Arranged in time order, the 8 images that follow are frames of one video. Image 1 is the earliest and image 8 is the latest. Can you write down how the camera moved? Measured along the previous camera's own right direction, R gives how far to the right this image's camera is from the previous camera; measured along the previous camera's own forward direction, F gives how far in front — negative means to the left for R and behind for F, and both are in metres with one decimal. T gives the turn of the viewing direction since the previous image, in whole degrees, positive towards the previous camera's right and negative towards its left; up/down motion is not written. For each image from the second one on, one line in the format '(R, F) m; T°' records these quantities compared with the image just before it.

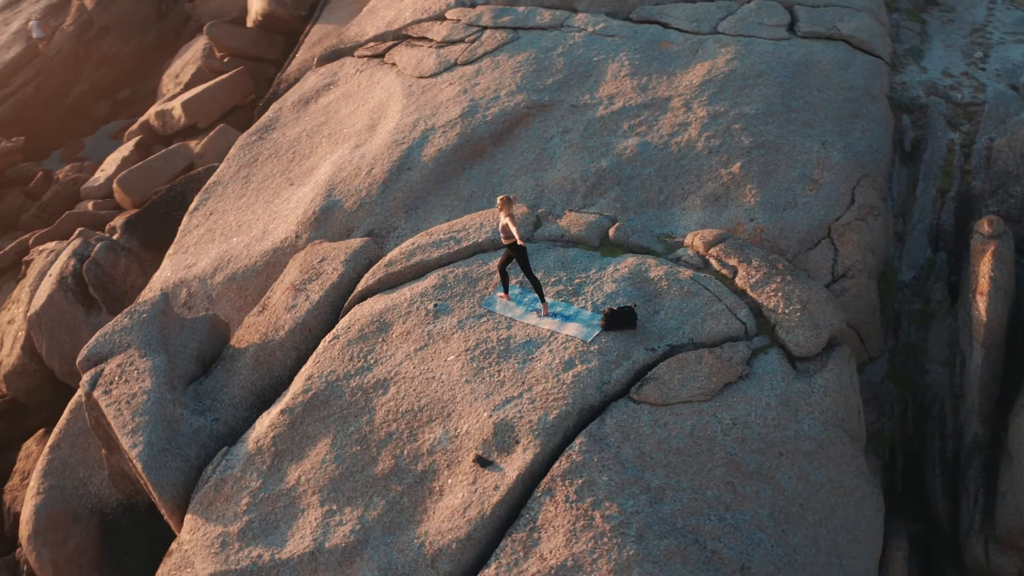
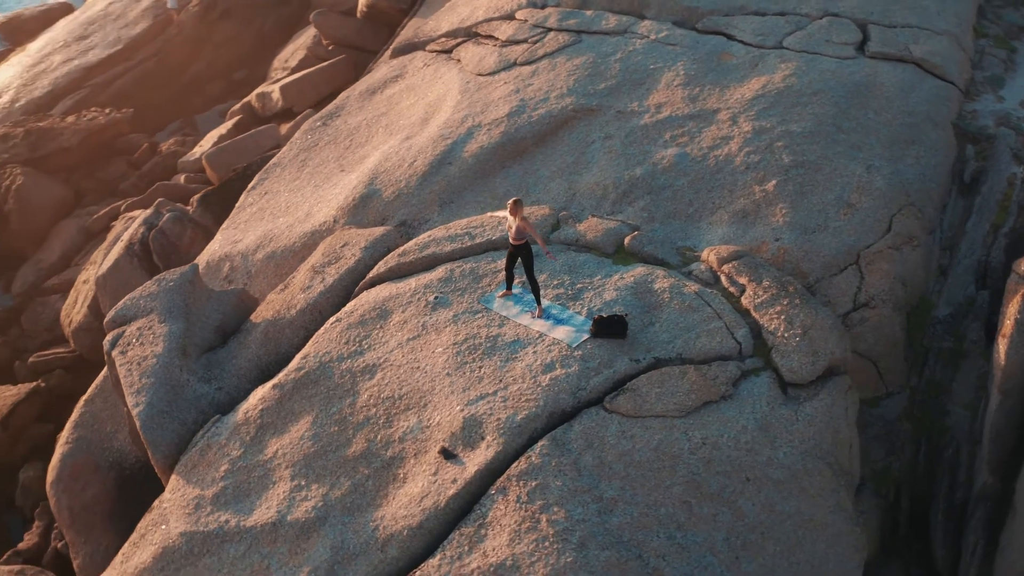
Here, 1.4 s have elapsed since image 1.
(+0.8, 0.0) m; -7°
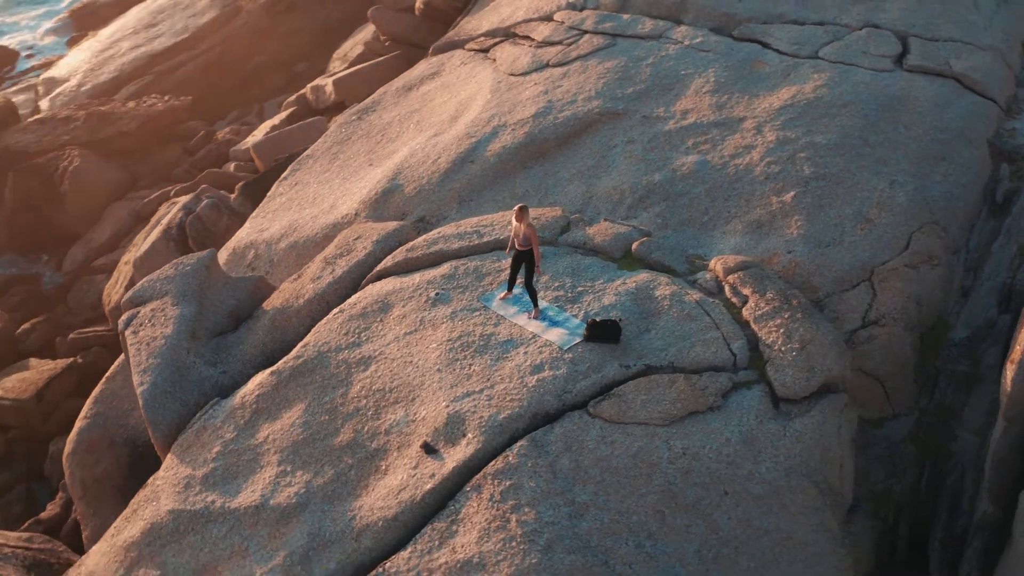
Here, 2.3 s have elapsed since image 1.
(+0.4, 0.0) m; -4°
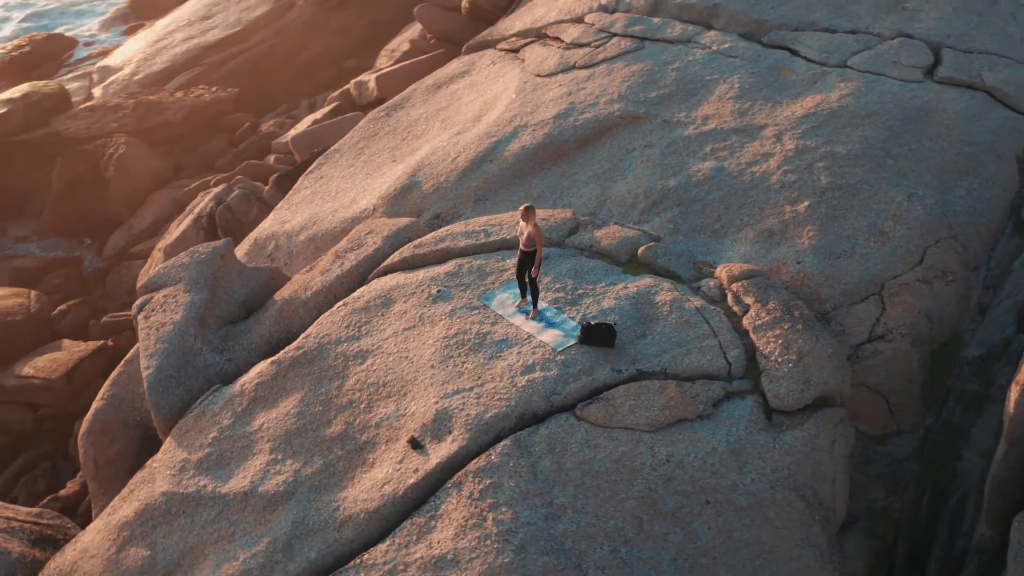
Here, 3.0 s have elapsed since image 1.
(+0.4, 0.0) m; -3°
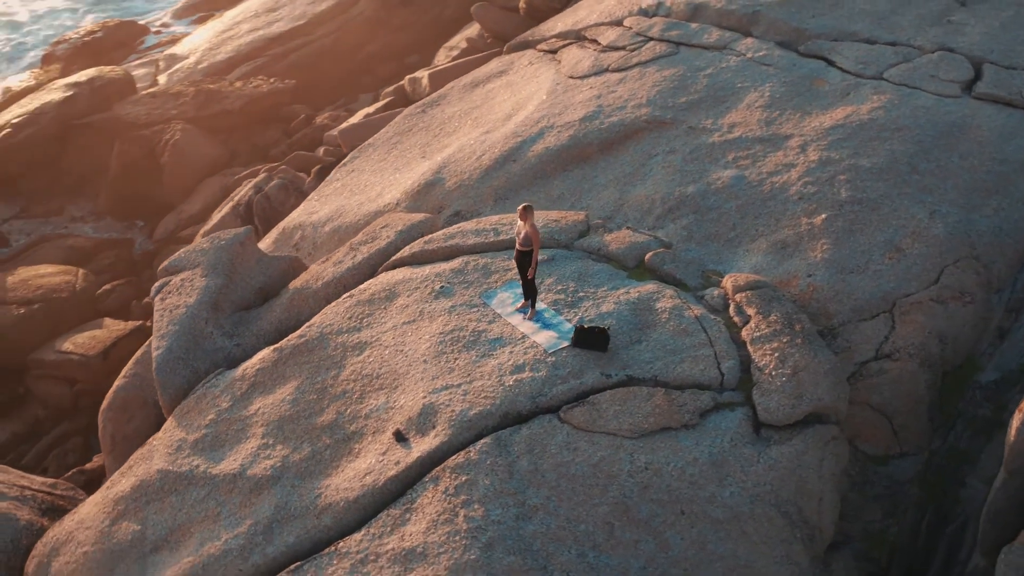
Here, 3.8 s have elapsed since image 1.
(+0.4, 0.0) m; -4°
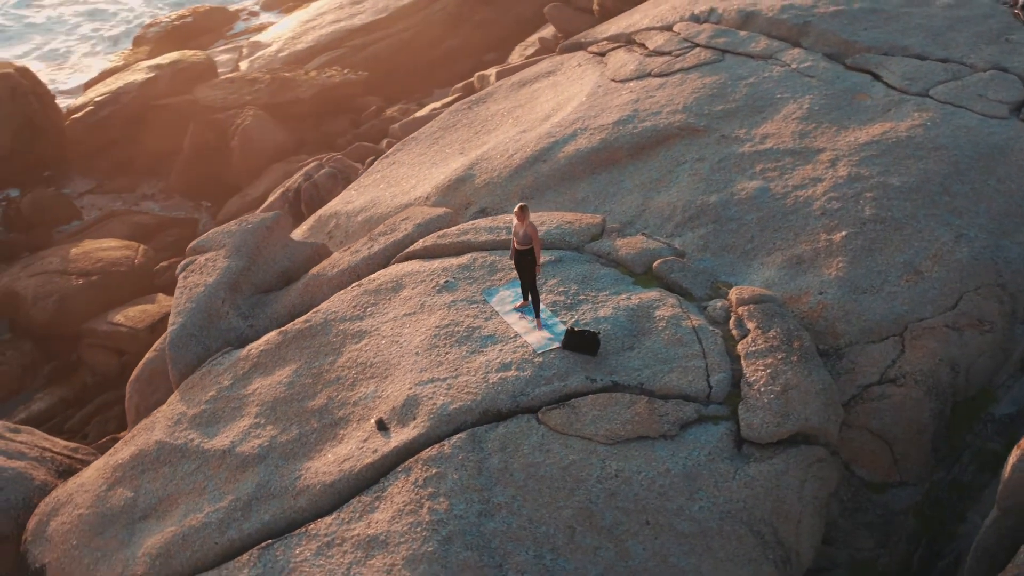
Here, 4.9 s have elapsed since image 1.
(+0.6, 0.0) m; -5°
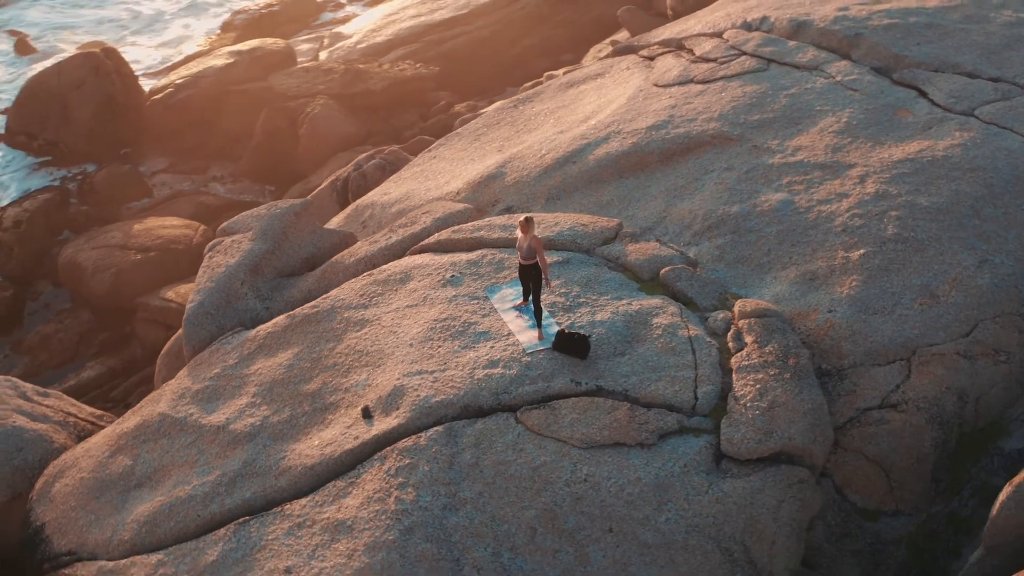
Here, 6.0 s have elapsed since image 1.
(+0.6, 0.0) m; -5°
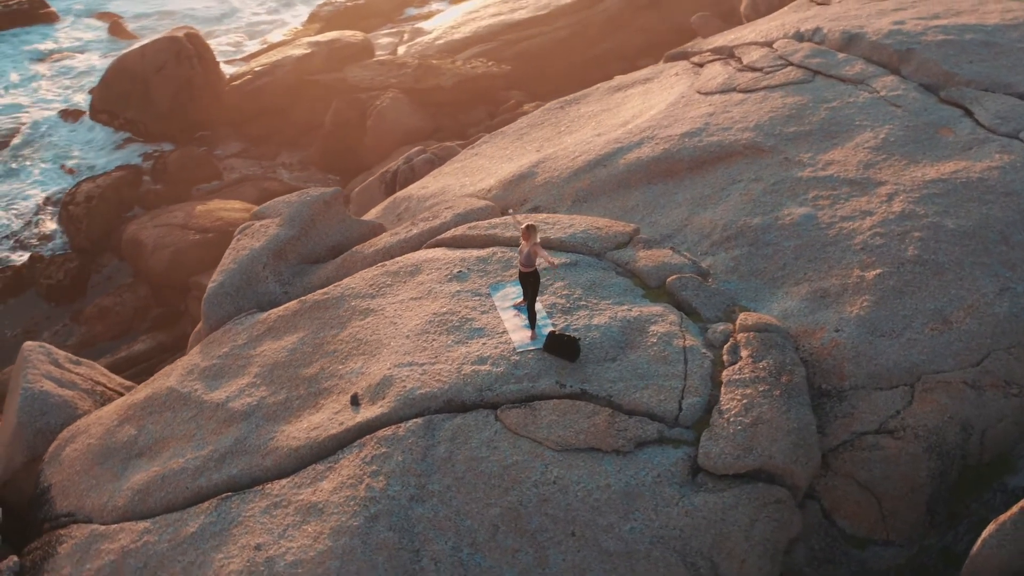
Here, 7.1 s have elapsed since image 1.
(+0.6, 0.0) m; -5°
